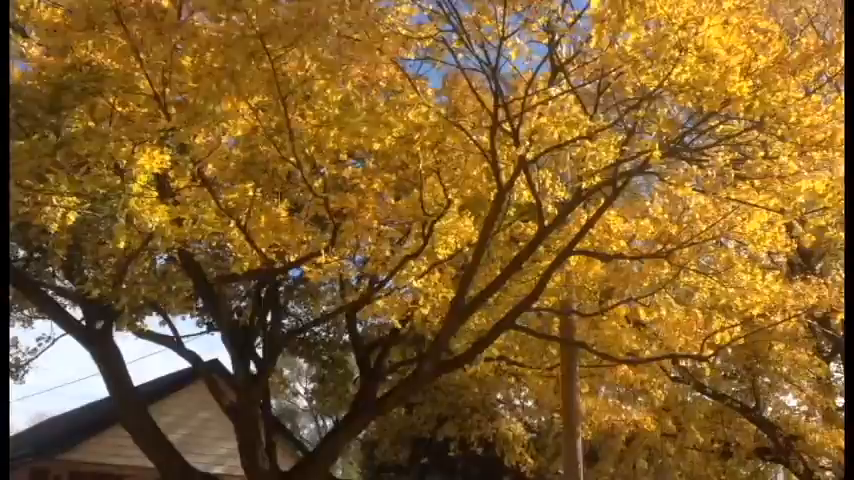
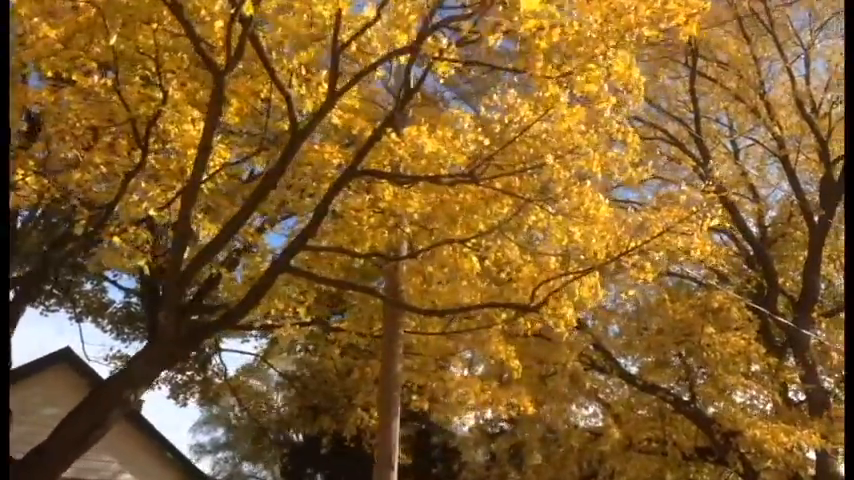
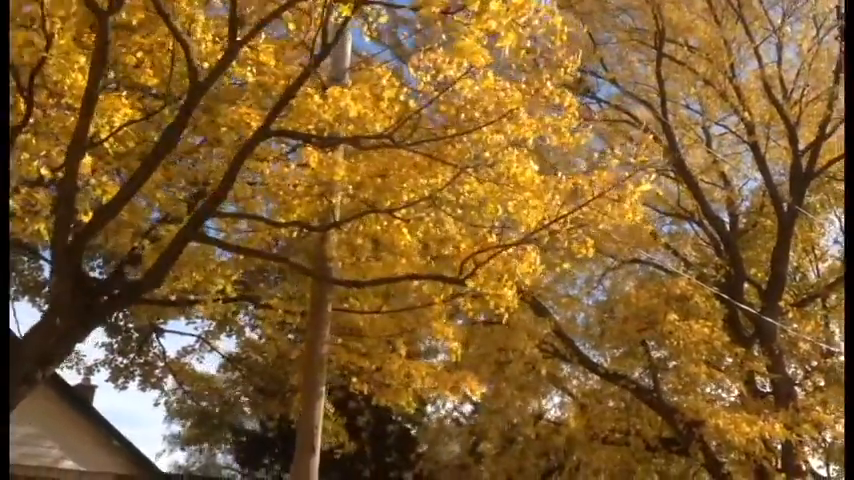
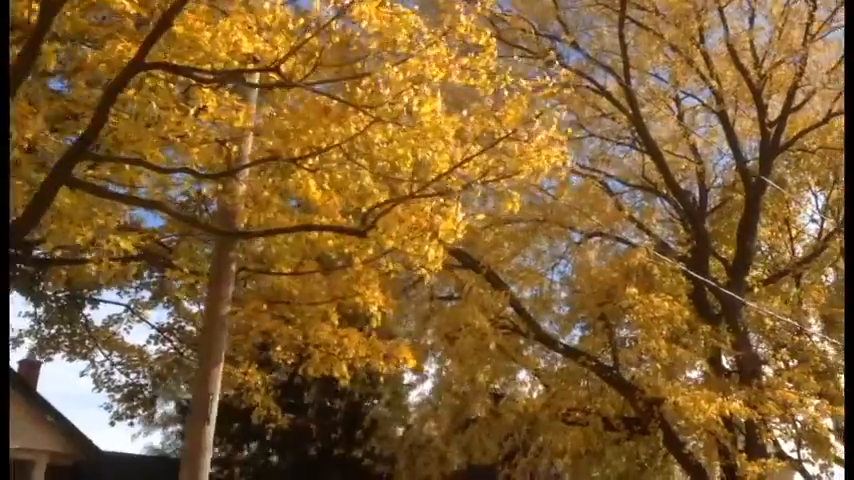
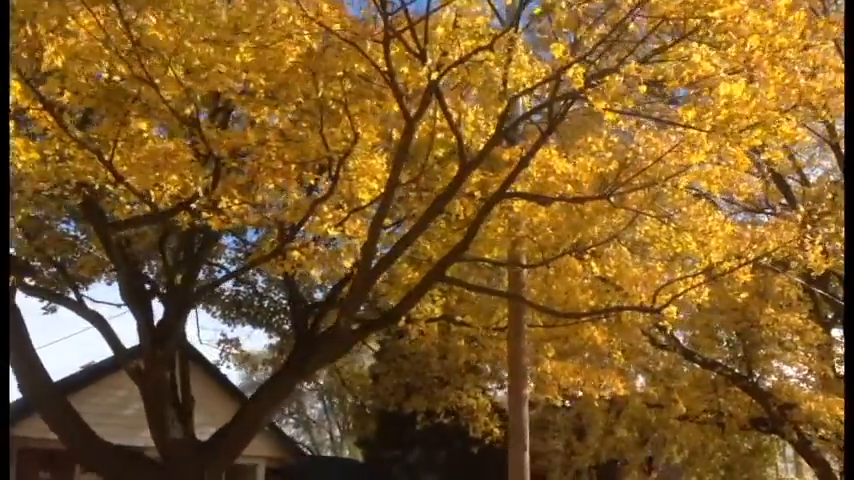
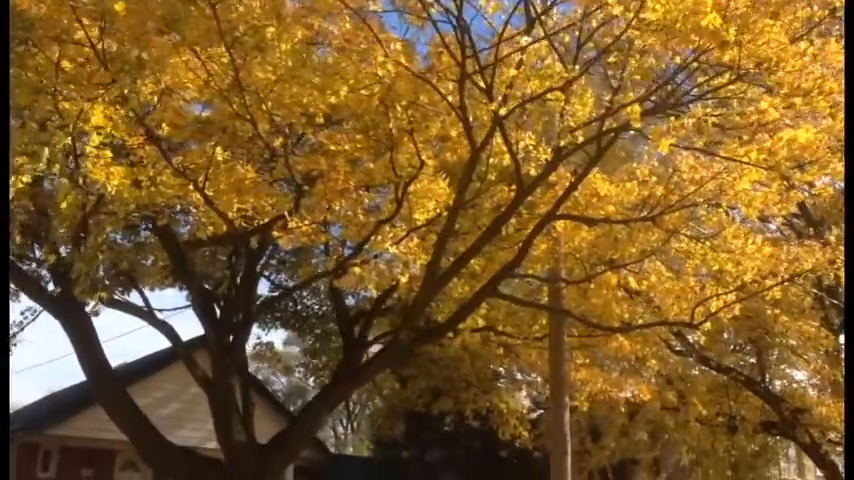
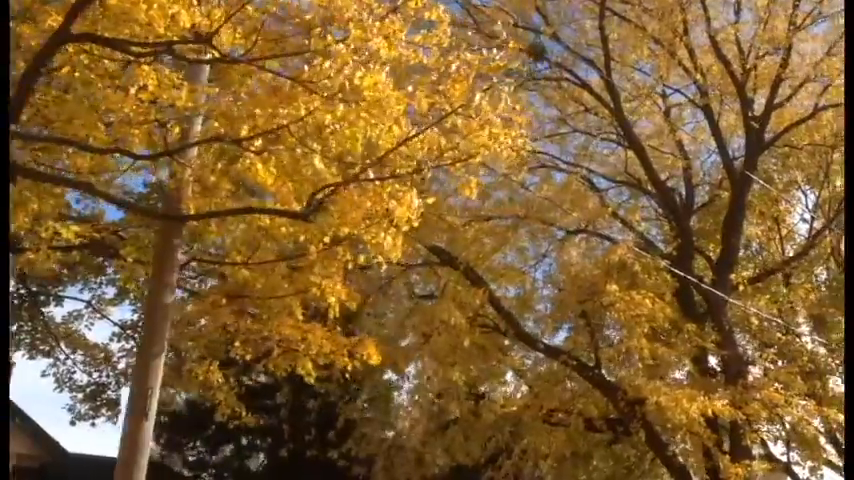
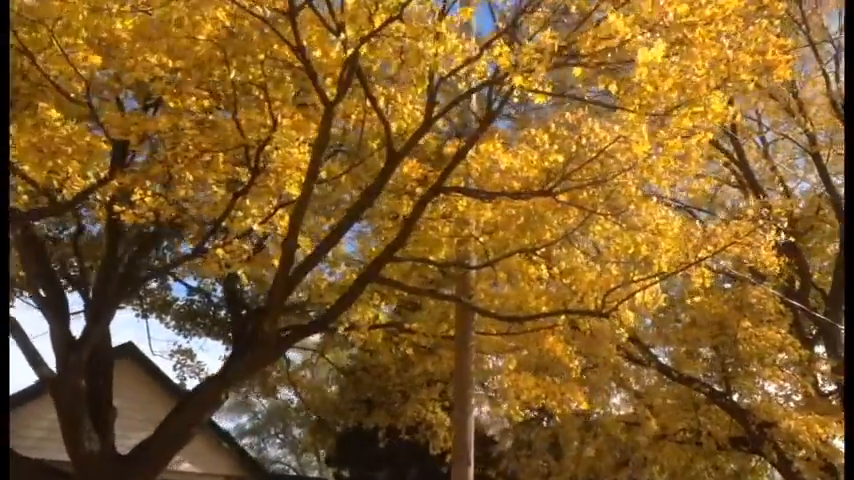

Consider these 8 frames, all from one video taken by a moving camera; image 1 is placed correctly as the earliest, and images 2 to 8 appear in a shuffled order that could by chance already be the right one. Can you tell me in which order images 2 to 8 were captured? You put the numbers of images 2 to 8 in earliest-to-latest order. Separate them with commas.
6, 5, 8, 2, 3, 4, 7
